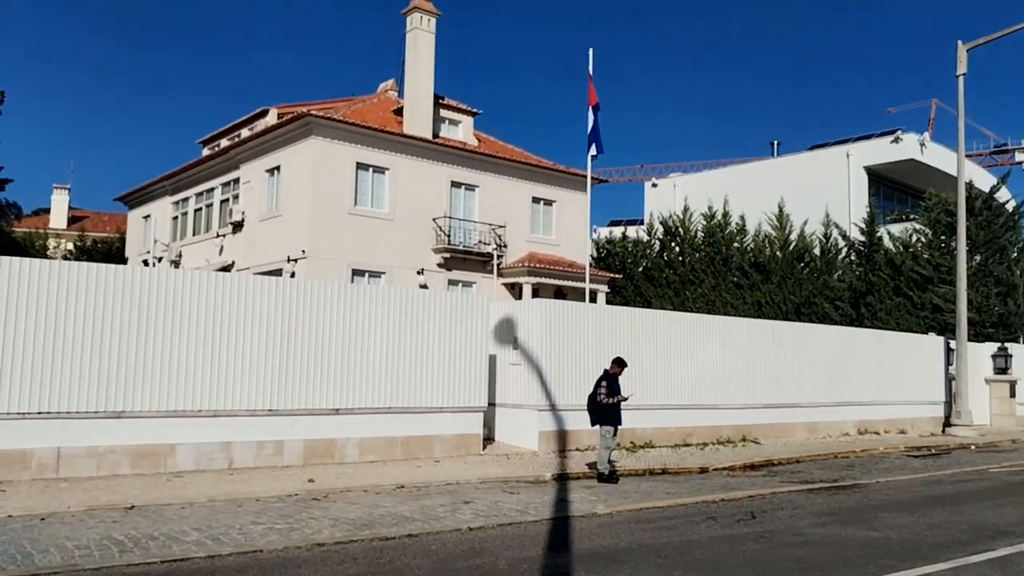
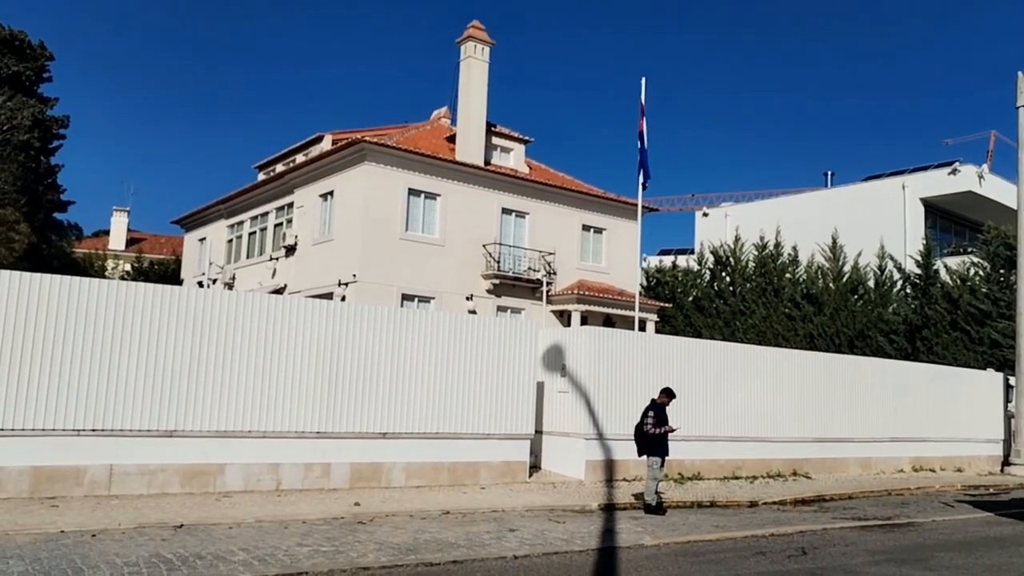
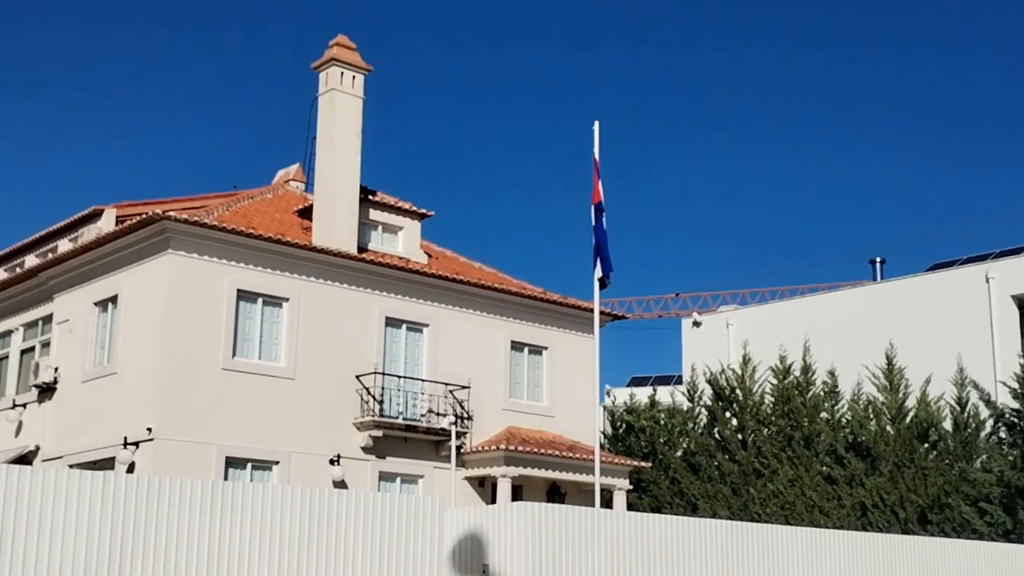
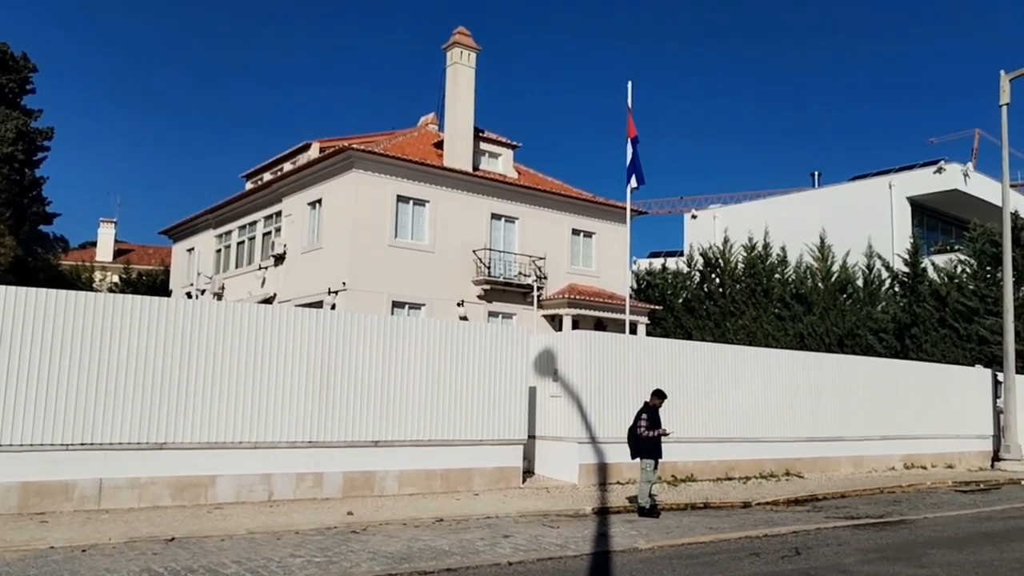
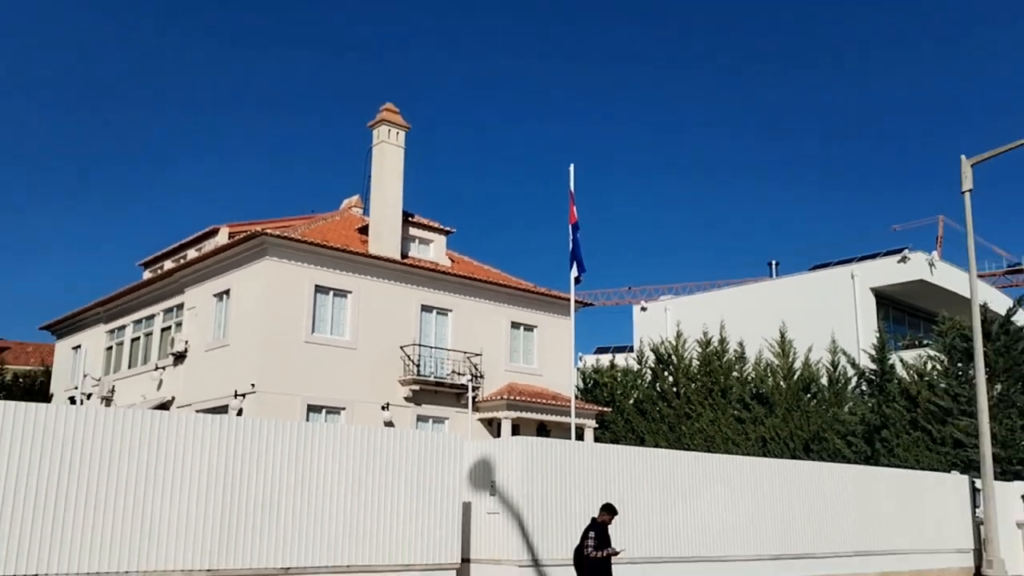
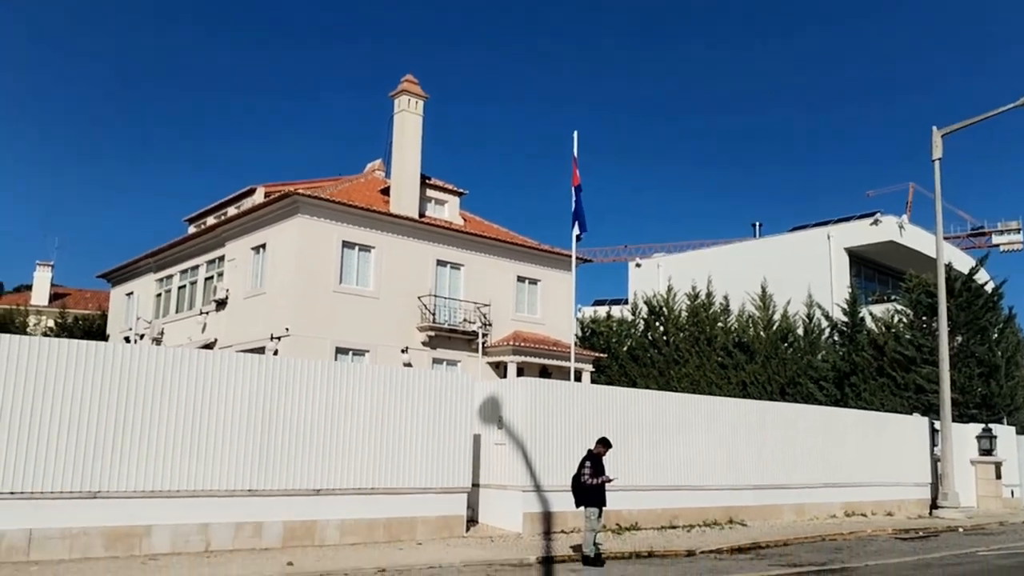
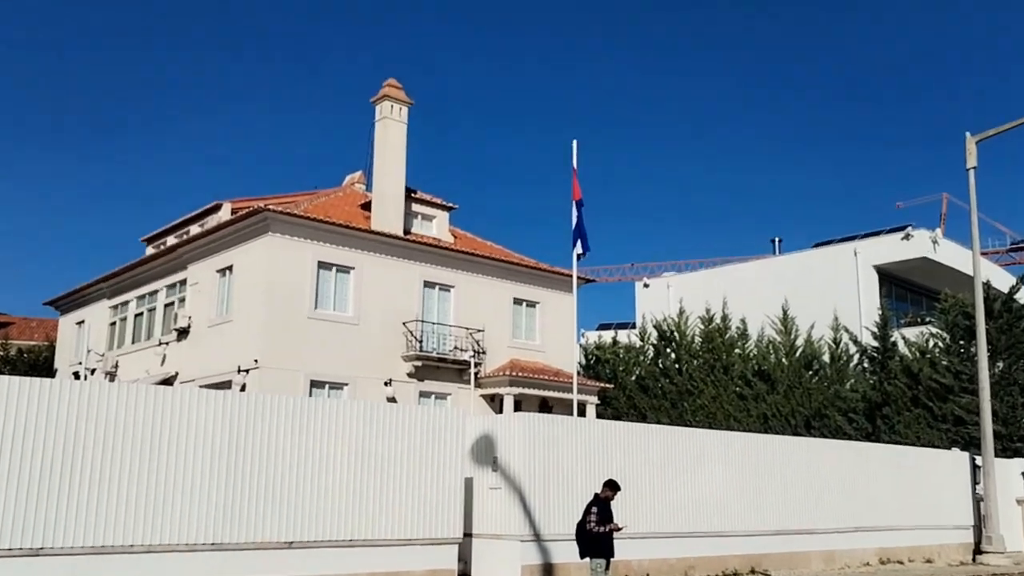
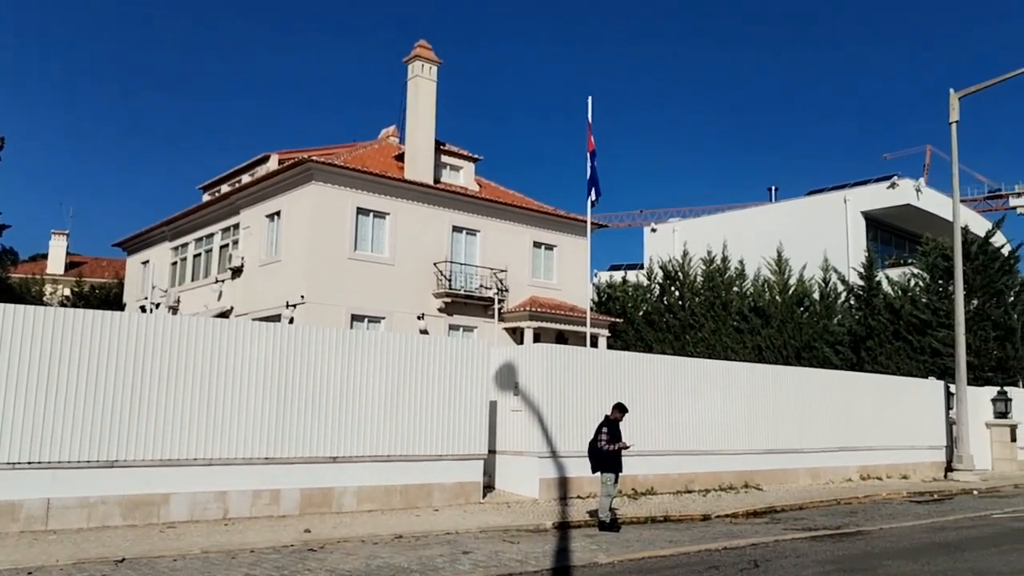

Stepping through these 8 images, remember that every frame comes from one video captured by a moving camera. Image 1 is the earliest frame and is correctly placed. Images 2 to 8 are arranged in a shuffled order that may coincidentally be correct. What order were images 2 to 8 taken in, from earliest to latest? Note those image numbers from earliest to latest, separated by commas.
4, 8, 7, 3, 5, 6, 2
